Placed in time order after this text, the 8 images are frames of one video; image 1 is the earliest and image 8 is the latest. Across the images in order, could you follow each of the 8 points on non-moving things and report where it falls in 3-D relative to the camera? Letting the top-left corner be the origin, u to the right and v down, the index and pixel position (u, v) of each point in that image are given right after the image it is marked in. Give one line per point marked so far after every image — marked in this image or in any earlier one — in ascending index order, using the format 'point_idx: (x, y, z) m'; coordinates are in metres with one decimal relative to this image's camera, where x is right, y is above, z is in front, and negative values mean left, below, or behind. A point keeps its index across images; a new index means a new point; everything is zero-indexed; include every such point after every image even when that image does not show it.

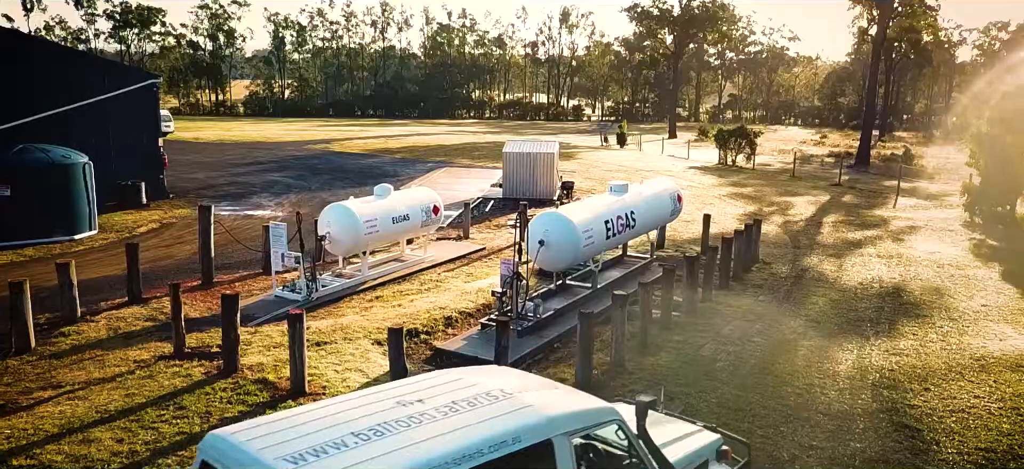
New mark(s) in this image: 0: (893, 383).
0: (+5.8, -2.3, +11.4) m
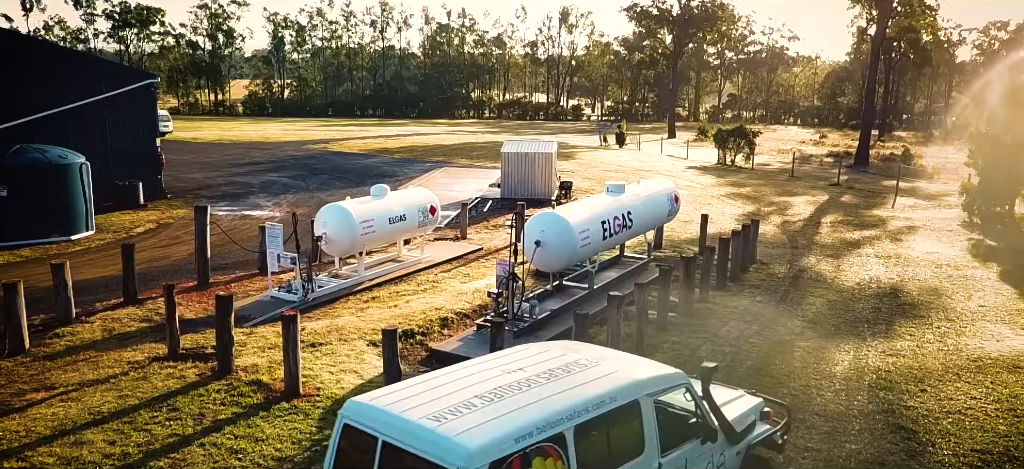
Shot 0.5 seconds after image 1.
0: (+5.7, -2.3, +11.4) m
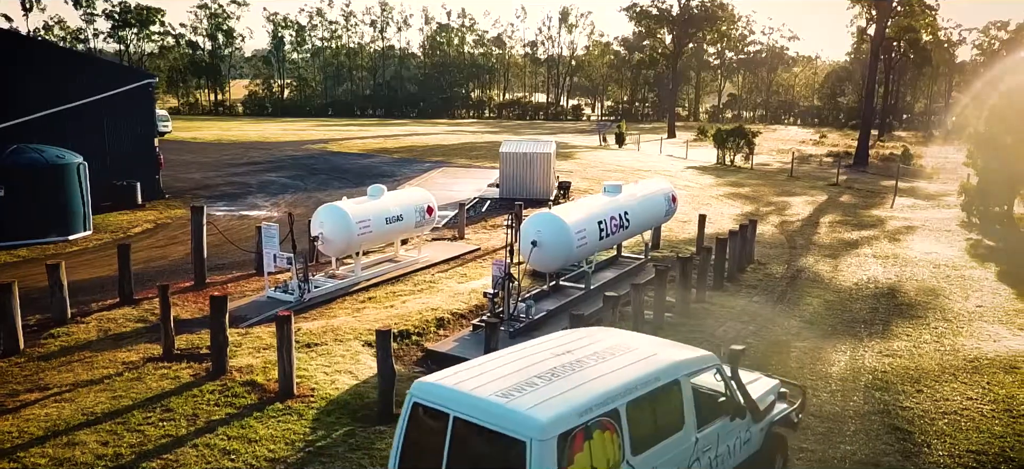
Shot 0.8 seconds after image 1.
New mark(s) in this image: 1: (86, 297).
0: (+5.6, -2.3, +11.4) m
1: (-8.6, -1.3, +15.2) m
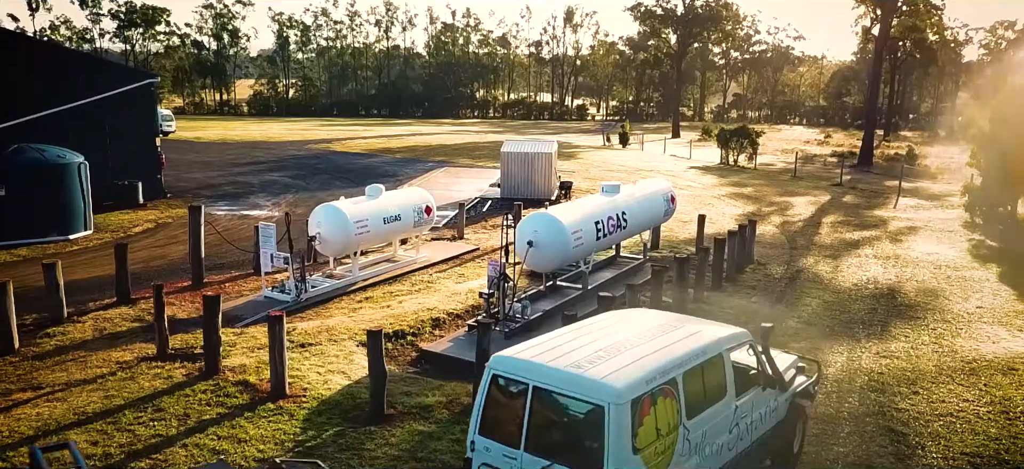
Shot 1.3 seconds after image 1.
0: (+5.5, -2.3, +11.3) m
1: (-8.7, -1.3, +15.2) m
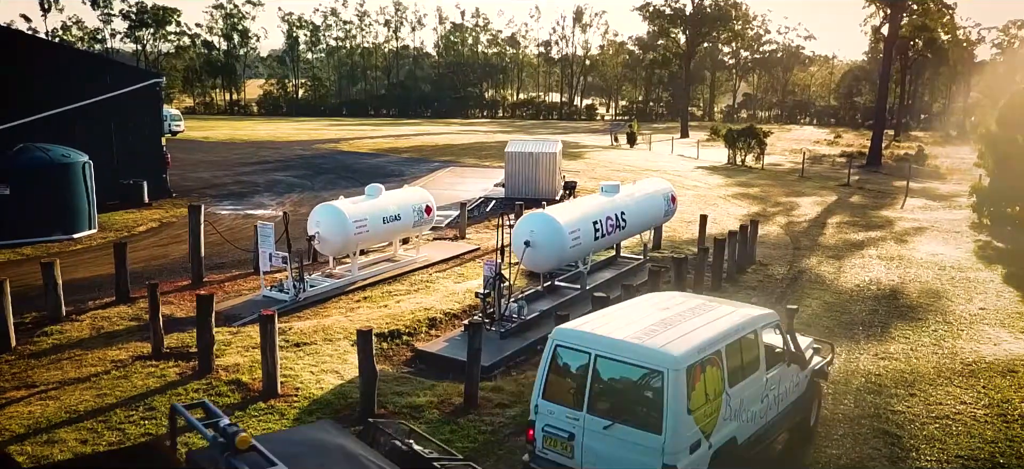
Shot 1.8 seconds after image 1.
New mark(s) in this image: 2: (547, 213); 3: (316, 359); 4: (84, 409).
0: (+5.5, -2.3, +11.2) m
1: (-8.7, -1.2, +15.3) m
2: (+0.7, +0.4, +14.3) m
3: (-2.9, -1.9, +11.3) m
4: (-5.3, -2.1, +9.3) m
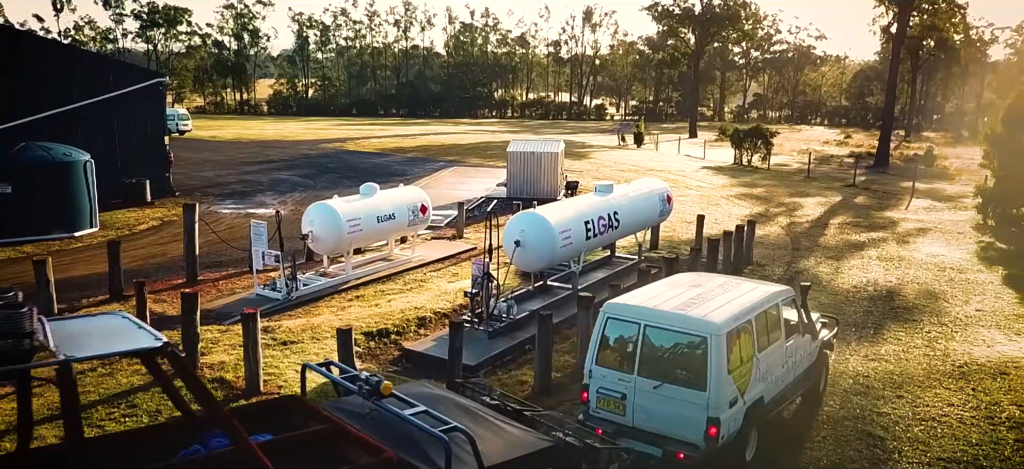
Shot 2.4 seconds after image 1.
0: (+5.2, -2.3, +11.2) m
1: (-8.9, -1.2, +15.4) m
2: (+0.5, +0.4, +14.3) m
3: (-3.2, -1.9, +11.4) m
4: (-5.5, -2.1, +9.3) m
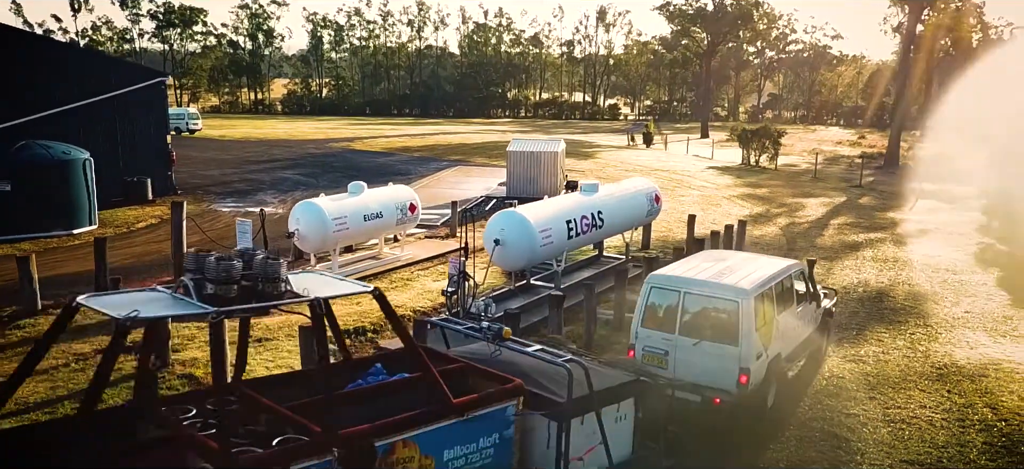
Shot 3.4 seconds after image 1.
0: (+4.8, -2.3, +11.1) m
1: (-9.2, -1.2, +15.6) m
2: (+0.2, +0.4, +14.3) m
3: (-3.6, -1.8, +11.4) m
4: (-6.0, -2.1, +9.4) m
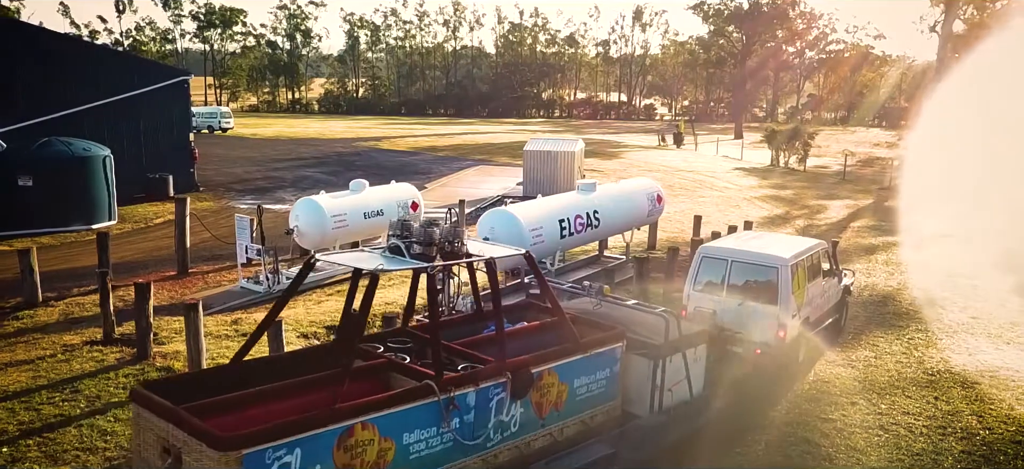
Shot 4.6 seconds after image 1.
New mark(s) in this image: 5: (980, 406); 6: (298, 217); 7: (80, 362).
0: (+4.4, -2.3, +10.9) m
1: (-9.4, -1.0, +16.0) m
2: (0.0, +0.4, +14.3) m
3: (-3.9, -1.8, +11.6) m
4: (-6.4, -2.0, +9.7) m
5: (+6.7, -2.5, +10.7) m
6: (-4.8, +0.4, +16.7) m
7: (-6.1, -1.8, +10.7) m
